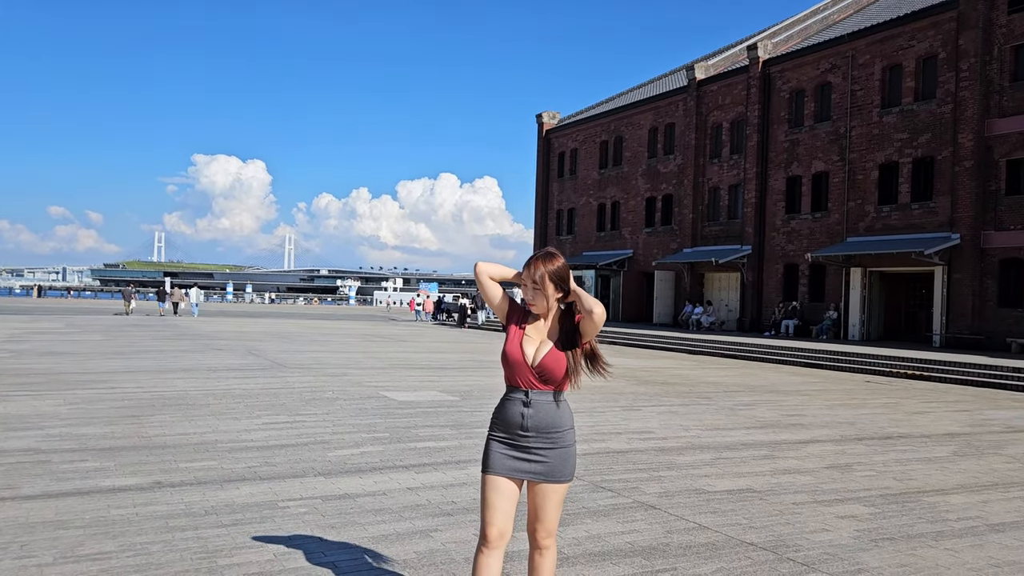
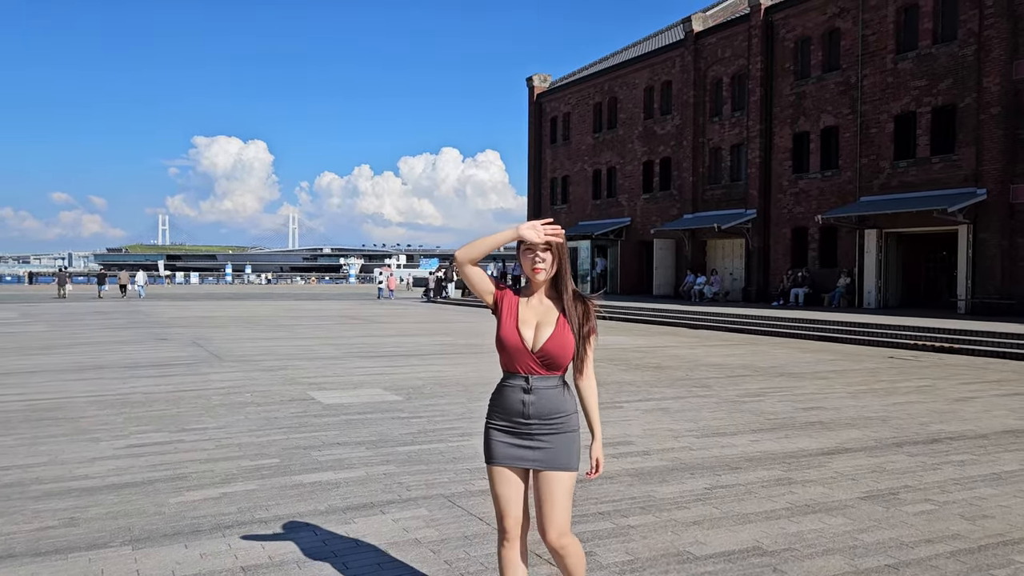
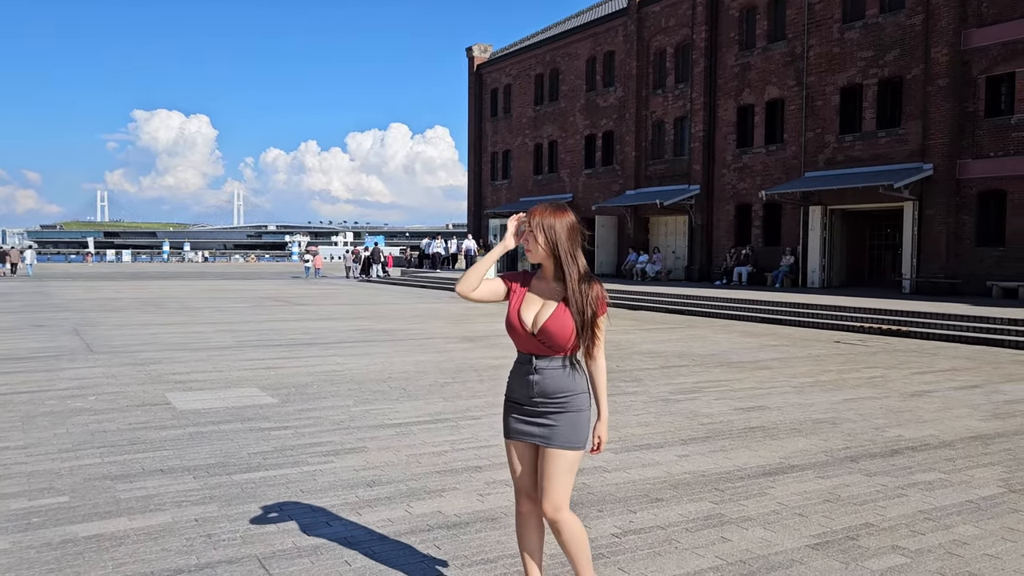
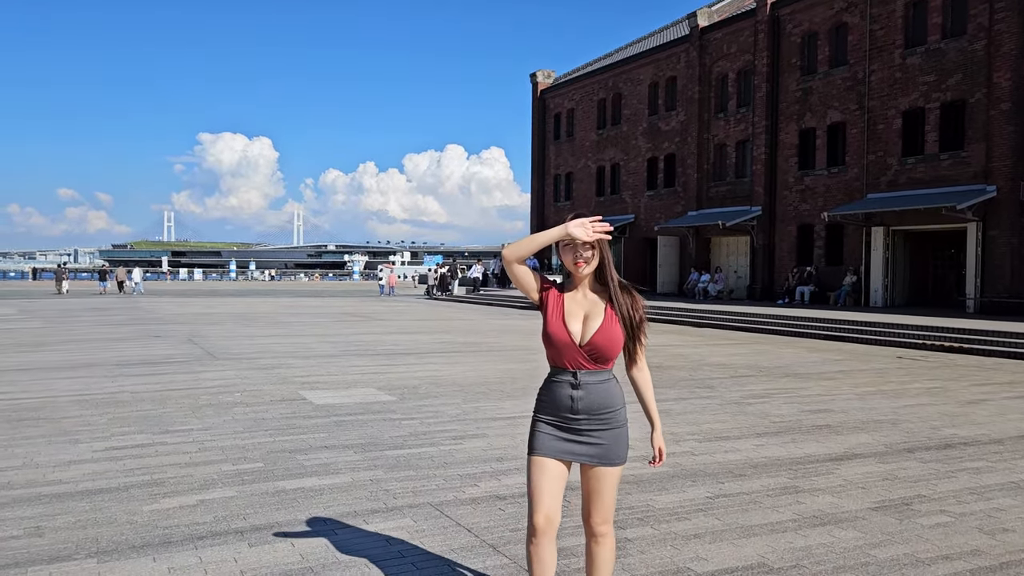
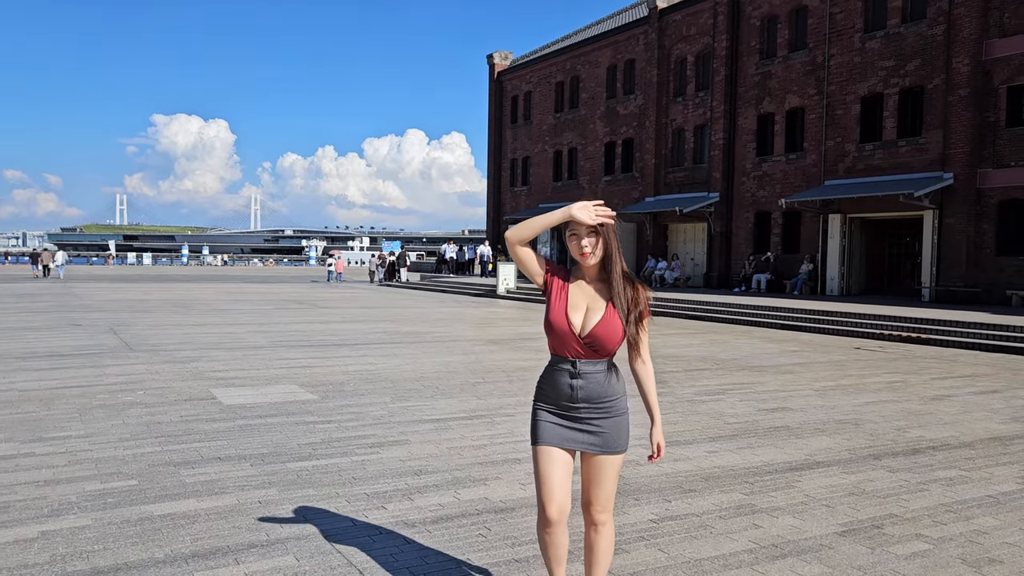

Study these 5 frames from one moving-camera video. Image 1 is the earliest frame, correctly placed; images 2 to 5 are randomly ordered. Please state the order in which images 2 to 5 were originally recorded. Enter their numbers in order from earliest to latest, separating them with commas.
2, 4, 5, 3
